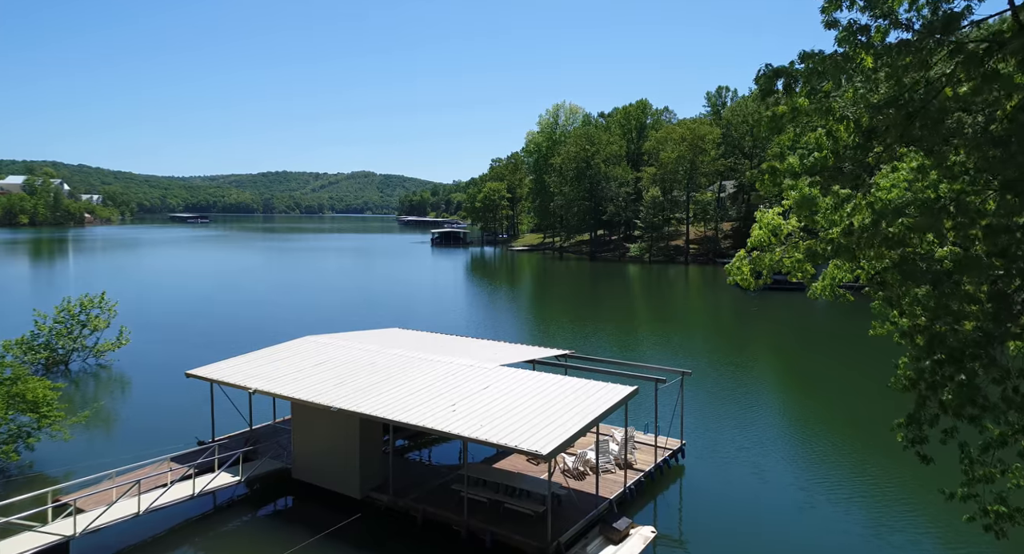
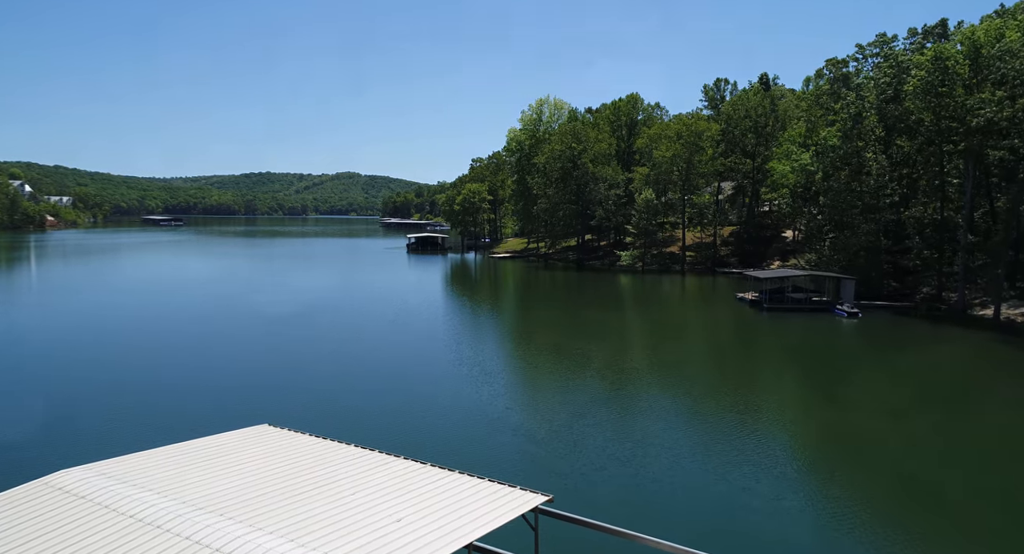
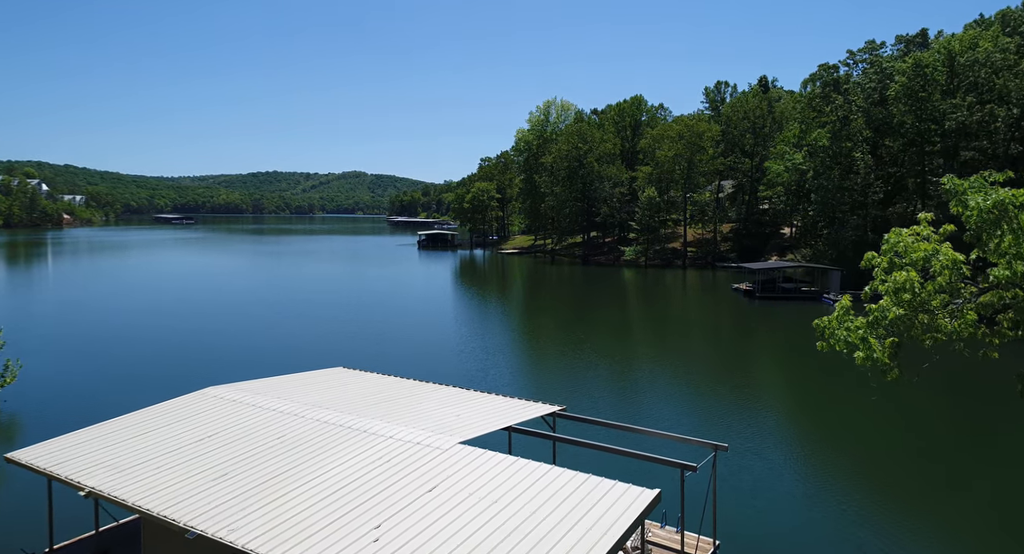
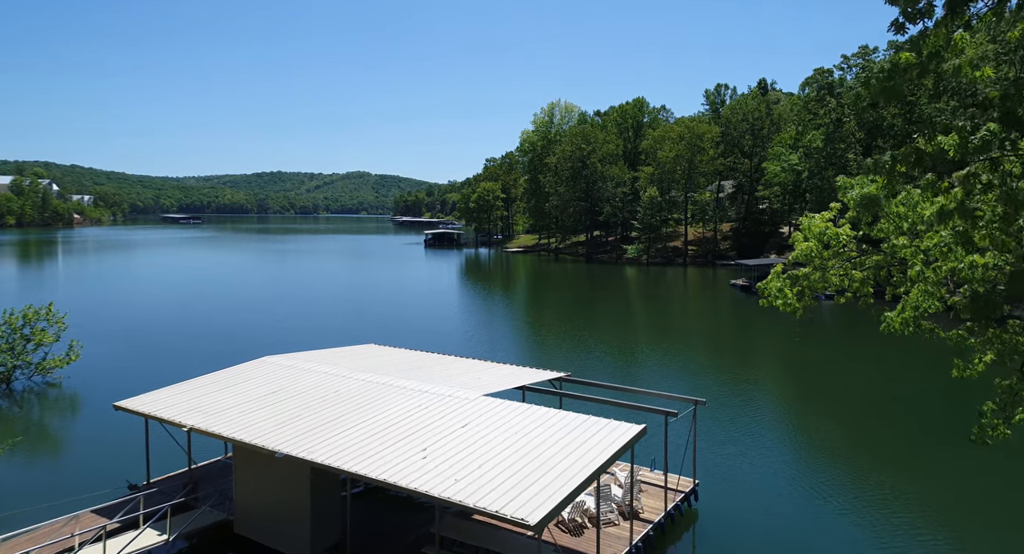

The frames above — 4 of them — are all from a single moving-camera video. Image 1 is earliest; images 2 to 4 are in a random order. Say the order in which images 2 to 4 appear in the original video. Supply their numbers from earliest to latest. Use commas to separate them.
4, 3, 2
